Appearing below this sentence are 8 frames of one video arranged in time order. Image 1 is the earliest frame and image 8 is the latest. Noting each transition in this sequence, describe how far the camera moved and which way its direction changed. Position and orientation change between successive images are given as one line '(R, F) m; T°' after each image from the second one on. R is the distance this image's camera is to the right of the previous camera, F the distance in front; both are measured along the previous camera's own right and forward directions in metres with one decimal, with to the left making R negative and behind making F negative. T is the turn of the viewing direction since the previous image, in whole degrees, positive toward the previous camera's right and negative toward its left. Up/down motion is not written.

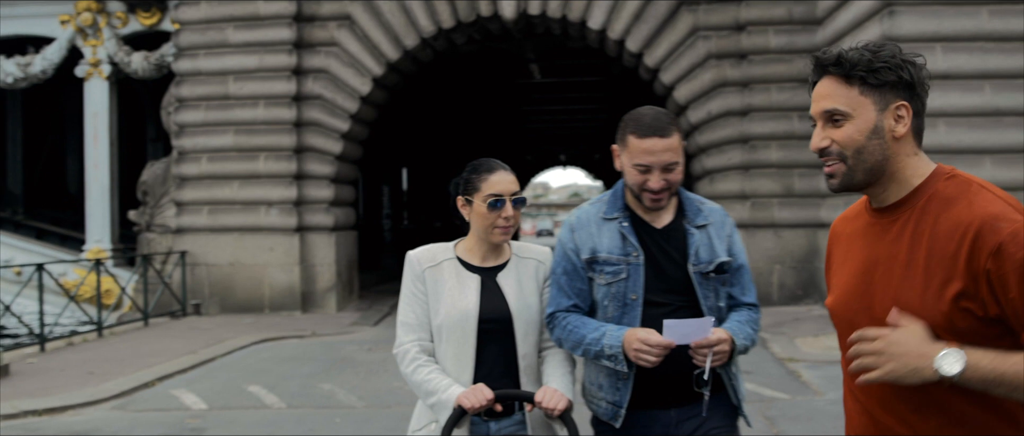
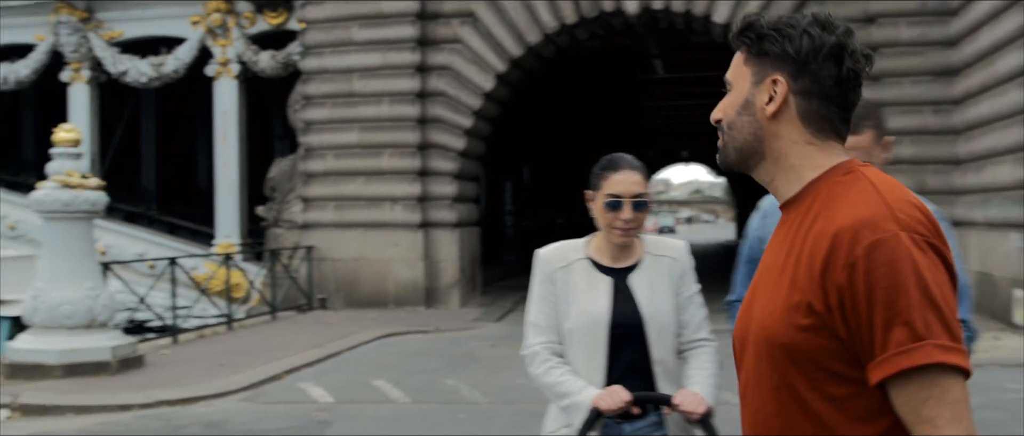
(-0.2, +0.1) m; -6°
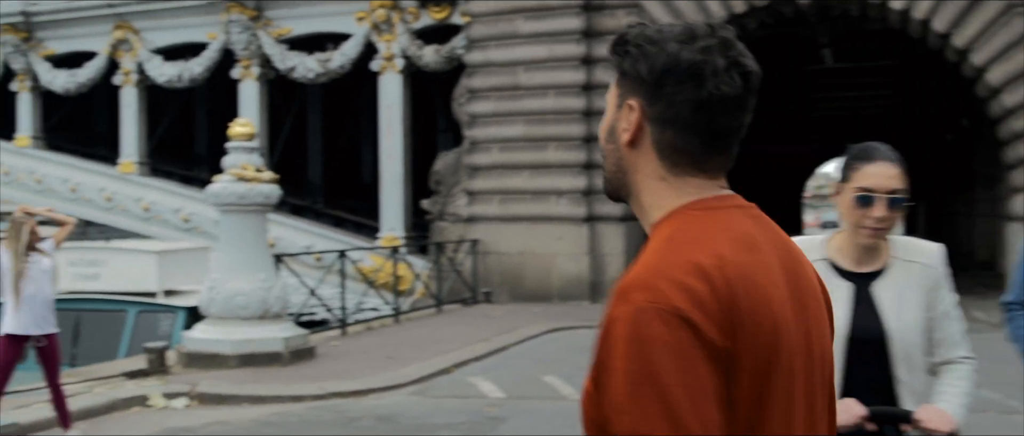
(-0.3, +0.3) m; -8°
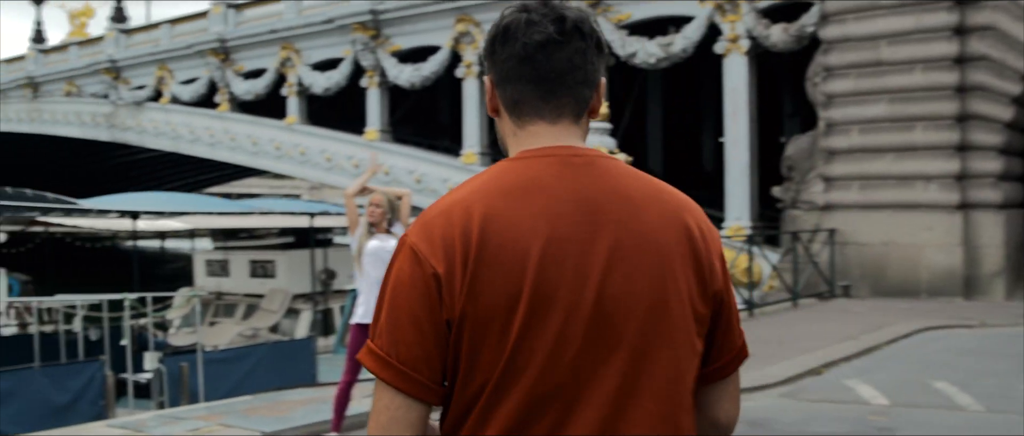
(-0.6, +1.0) m; -17°
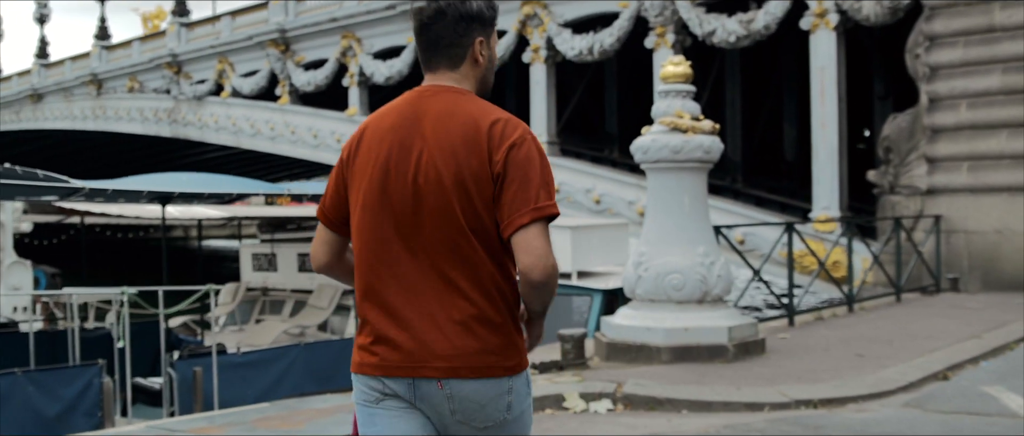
(0.0, +1.3) m; -4°
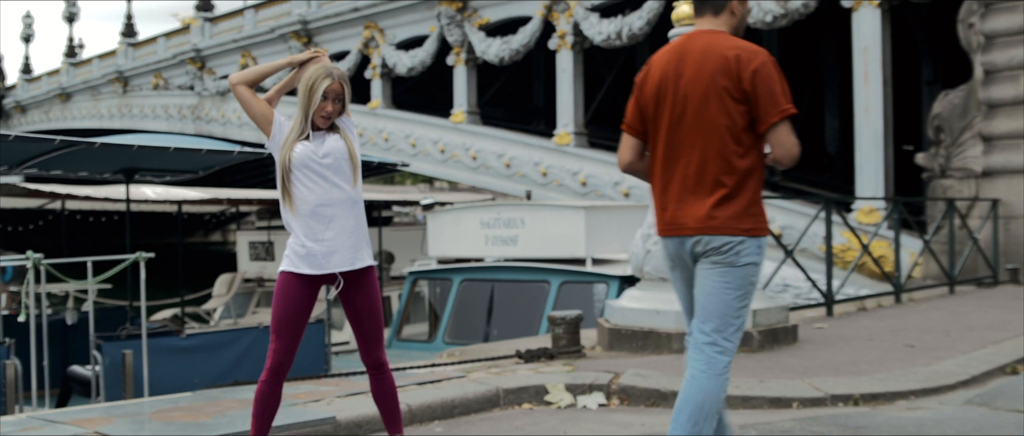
(+0.3, +1.1) m; -2°
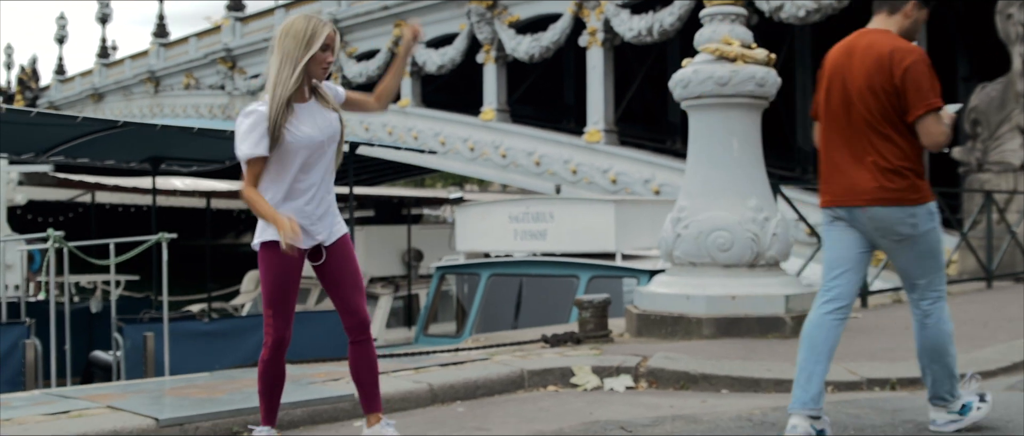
(0.0, +0.1) m; -2°
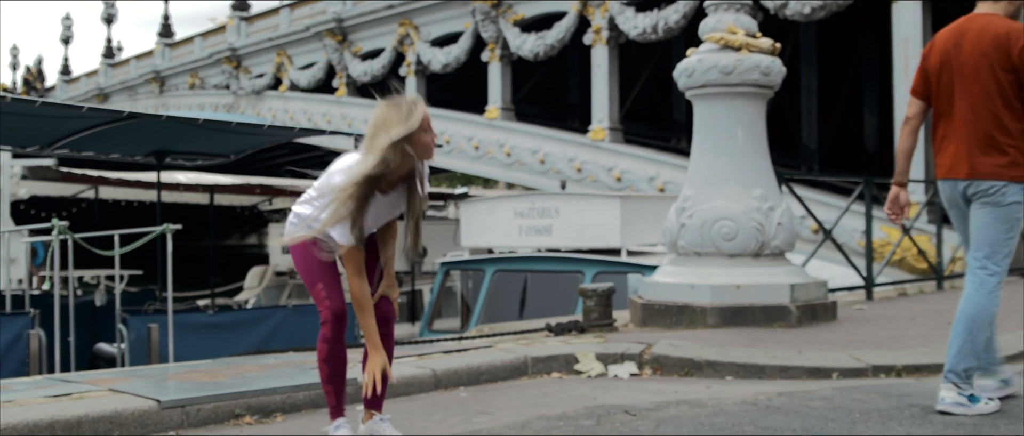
(0.0, 0.0) m; 0°
